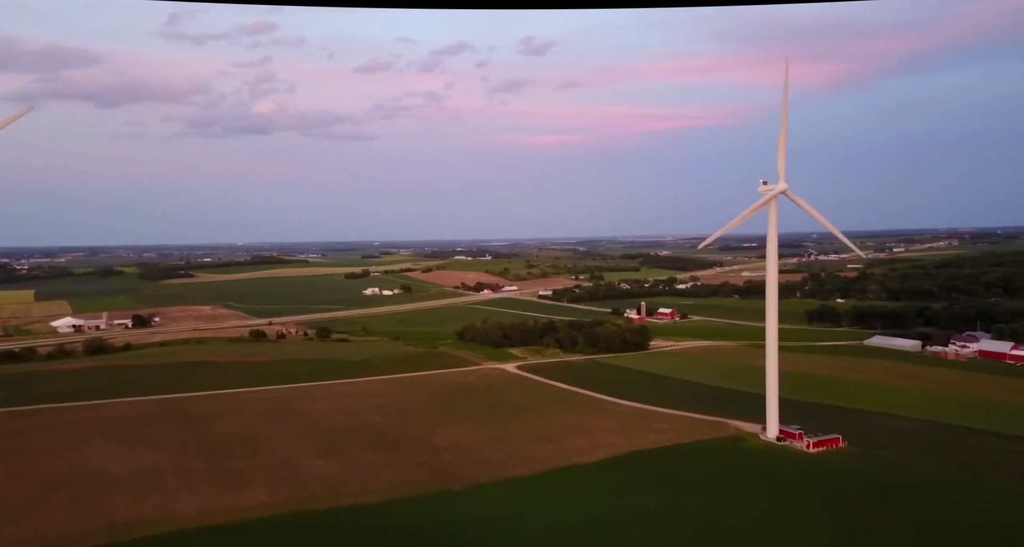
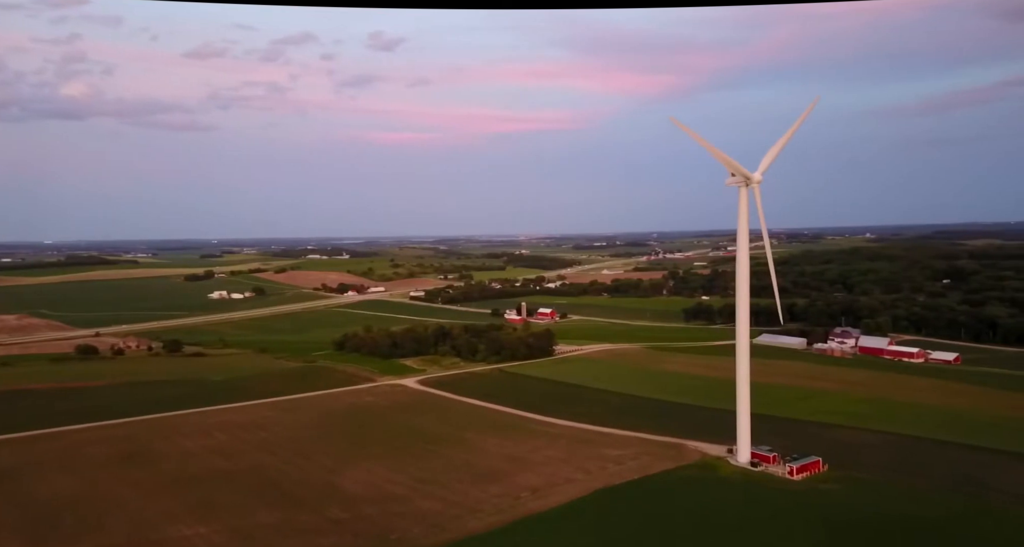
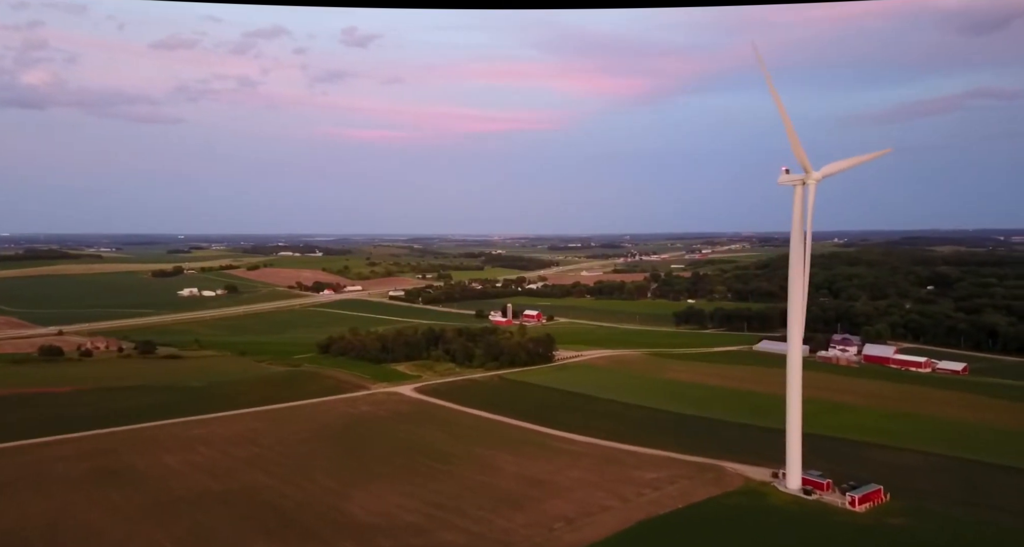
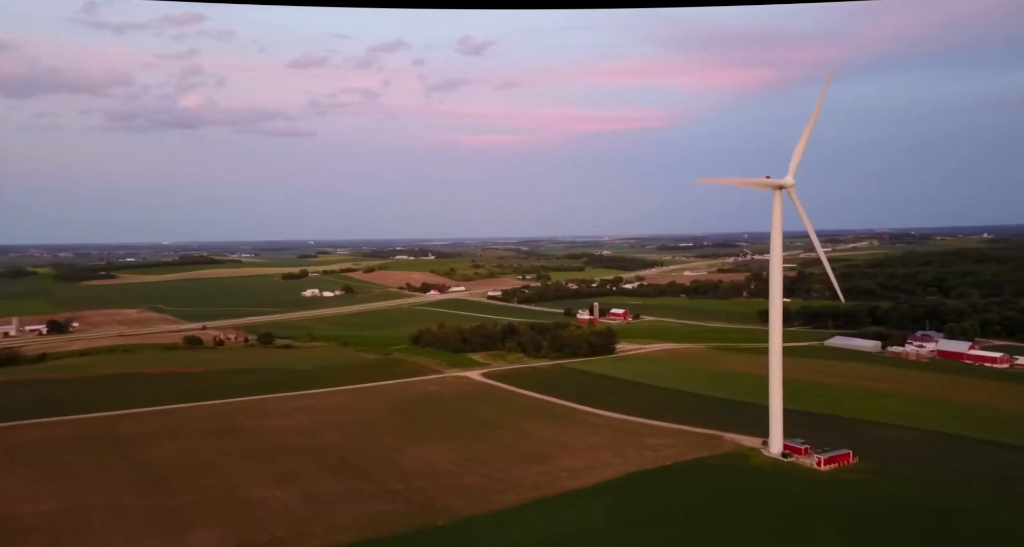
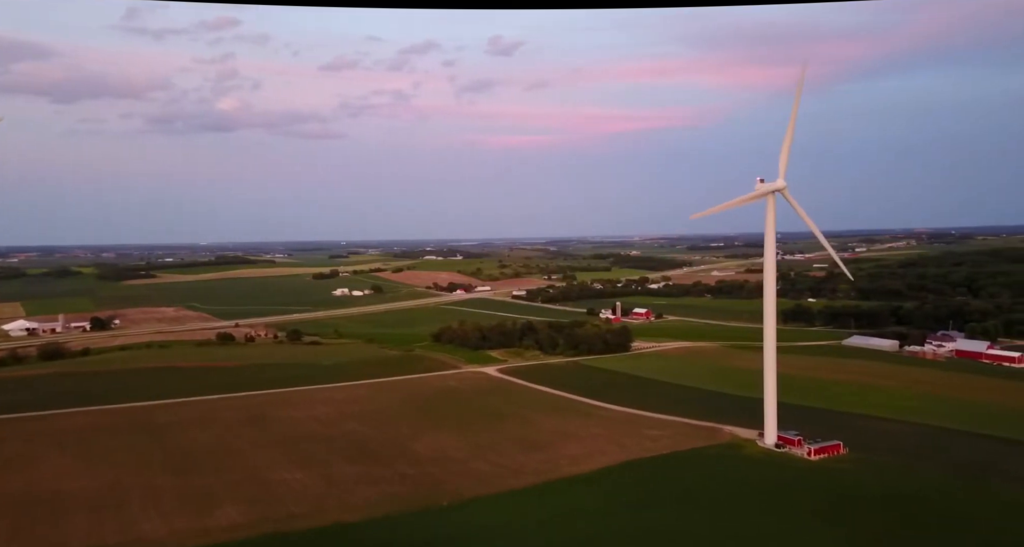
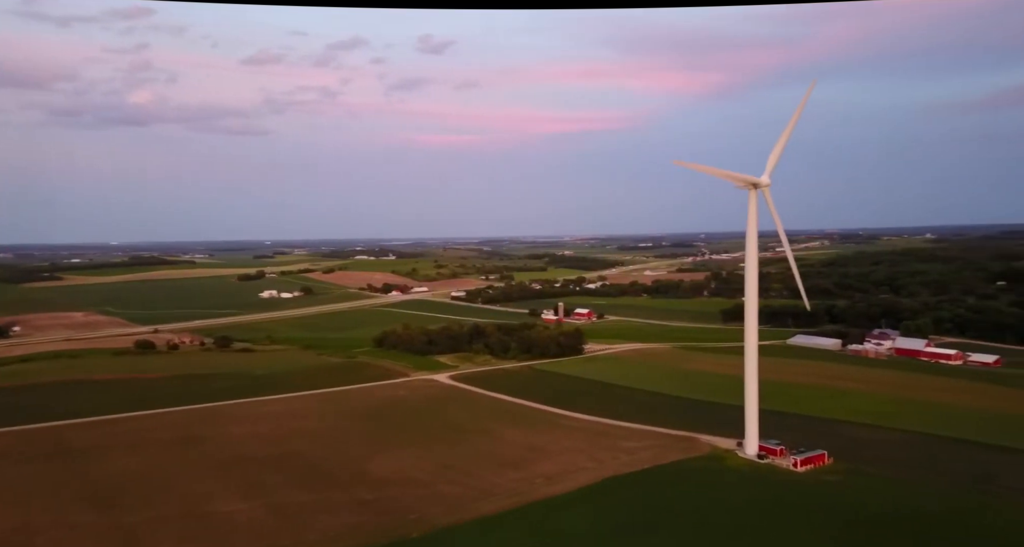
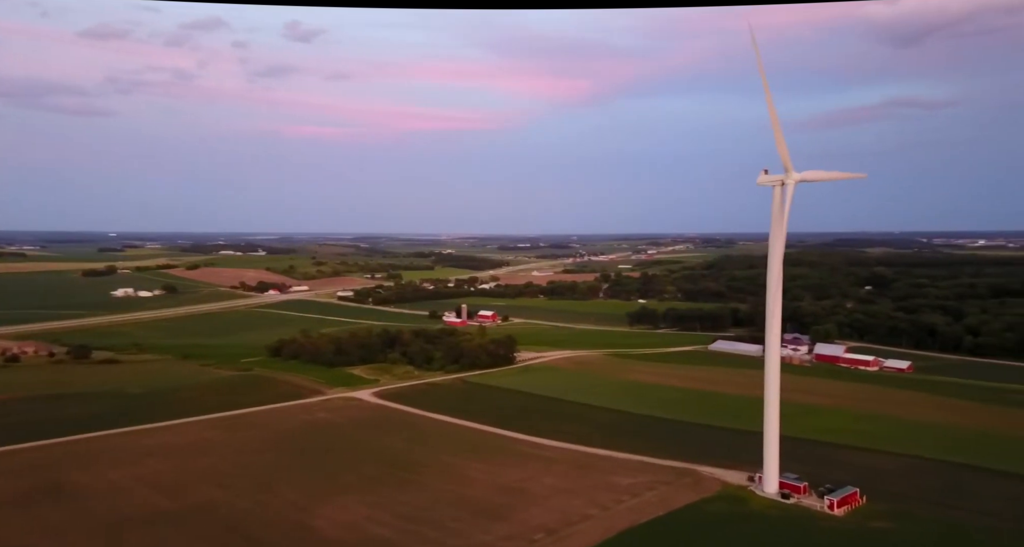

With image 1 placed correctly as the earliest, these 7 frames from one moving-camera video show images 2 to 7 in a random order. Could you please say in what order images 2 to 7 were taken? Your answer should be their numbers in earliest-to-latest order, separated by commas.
5, 4, 6, 2, 3, 7
